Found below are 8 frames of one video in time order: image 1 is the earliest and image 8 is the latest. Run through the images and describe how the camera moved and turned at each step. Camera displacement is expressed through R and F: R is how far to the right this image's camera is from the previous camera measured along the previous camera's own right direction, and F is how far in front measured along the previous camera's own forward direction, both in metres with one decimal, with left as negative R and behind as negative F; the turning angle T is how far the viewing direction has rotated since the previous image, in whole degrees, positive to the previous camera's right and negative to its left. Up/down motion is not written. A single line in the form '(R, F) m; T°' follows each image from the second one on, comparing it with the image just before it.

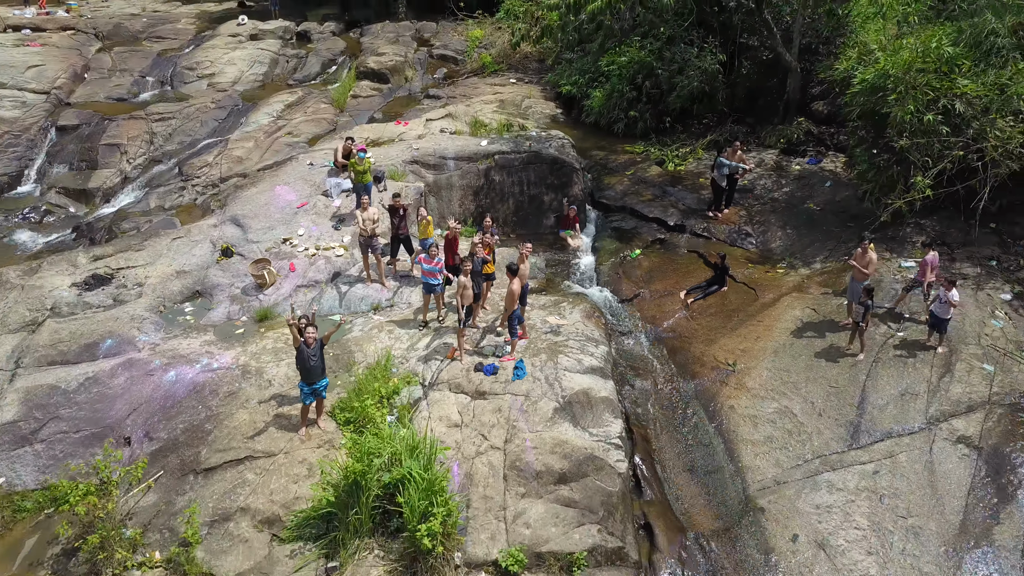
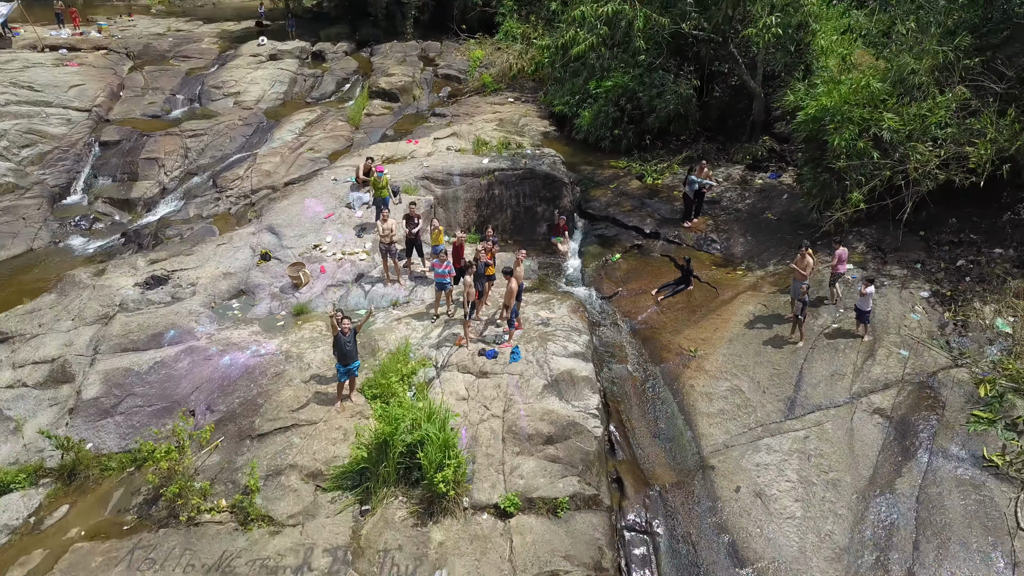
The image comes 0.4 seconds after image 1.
(0.0, -1.4) m; 0°
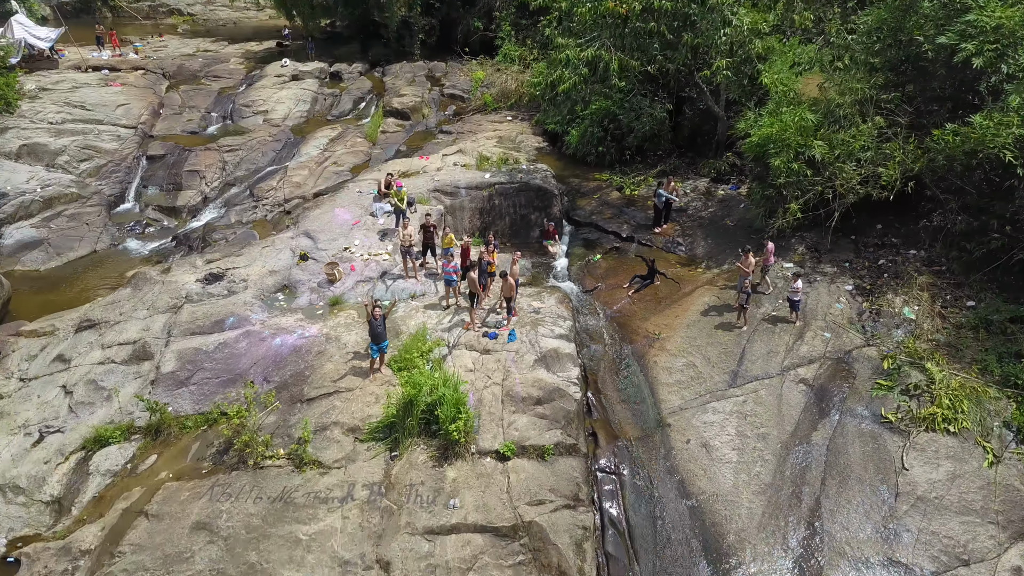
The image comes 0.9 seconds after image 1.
(0.0, -1.9) m; 0°
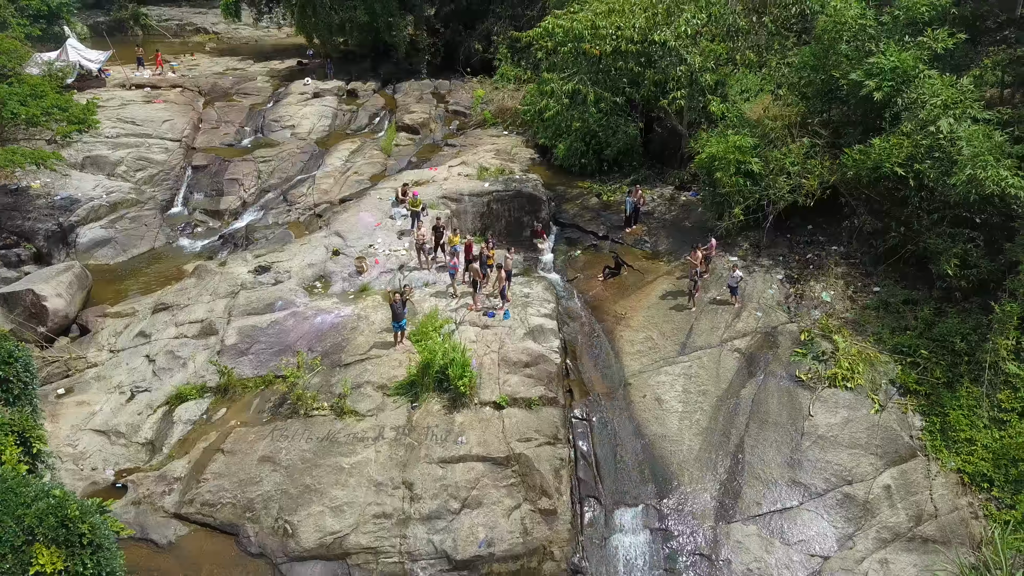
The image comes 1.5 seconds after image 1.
(+0.1, -2.5) m; 0°
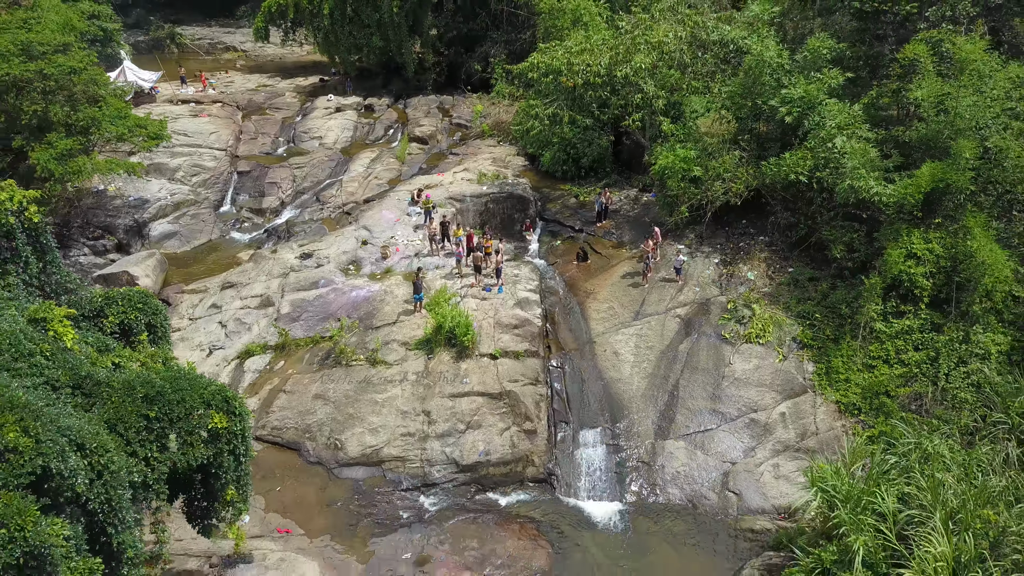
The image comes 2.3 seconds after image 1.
(+0.2, -3.6) m; 0°
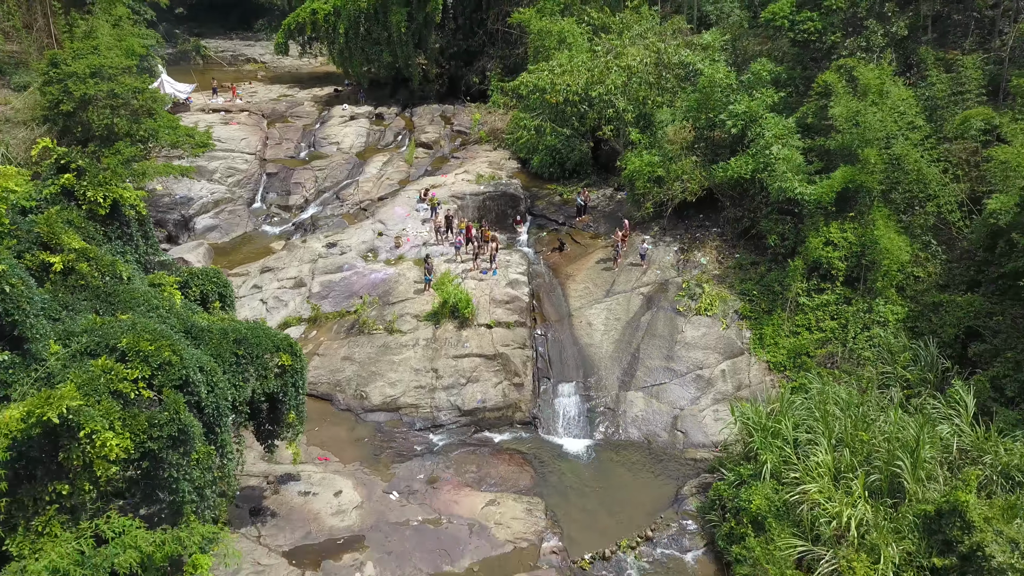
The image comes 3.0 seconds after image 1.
(+0.2, -3.3) m; 0°
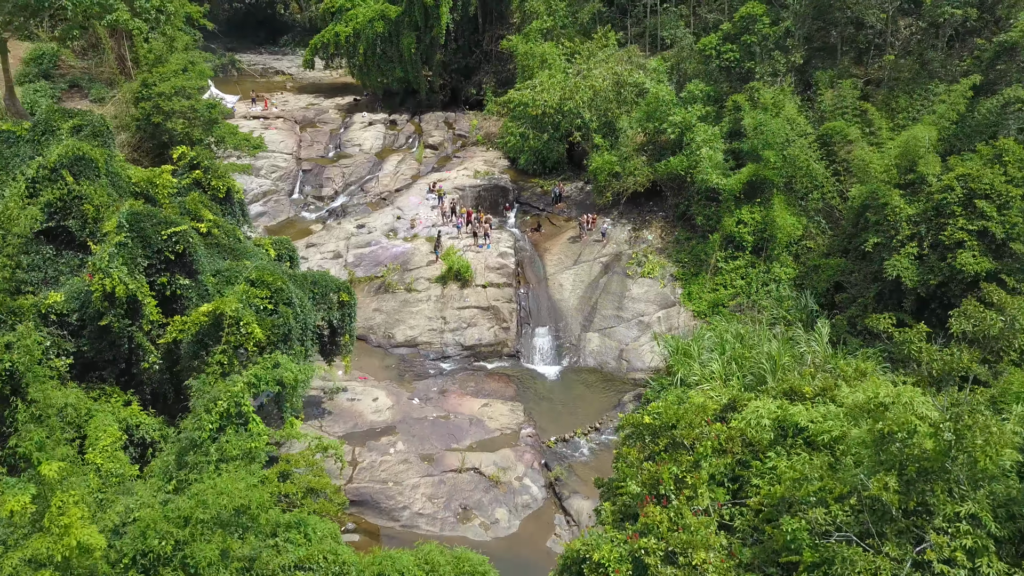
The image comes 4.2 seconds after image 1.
(+0.3, -5.7) m; 0°
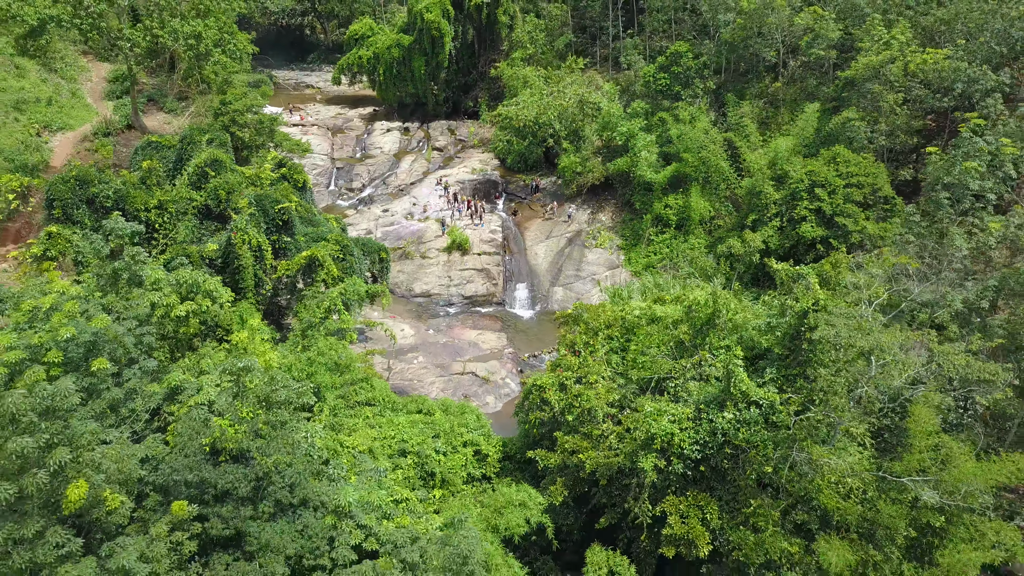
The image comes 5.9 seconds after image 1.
(+0.5, -8.4) m; 0°
